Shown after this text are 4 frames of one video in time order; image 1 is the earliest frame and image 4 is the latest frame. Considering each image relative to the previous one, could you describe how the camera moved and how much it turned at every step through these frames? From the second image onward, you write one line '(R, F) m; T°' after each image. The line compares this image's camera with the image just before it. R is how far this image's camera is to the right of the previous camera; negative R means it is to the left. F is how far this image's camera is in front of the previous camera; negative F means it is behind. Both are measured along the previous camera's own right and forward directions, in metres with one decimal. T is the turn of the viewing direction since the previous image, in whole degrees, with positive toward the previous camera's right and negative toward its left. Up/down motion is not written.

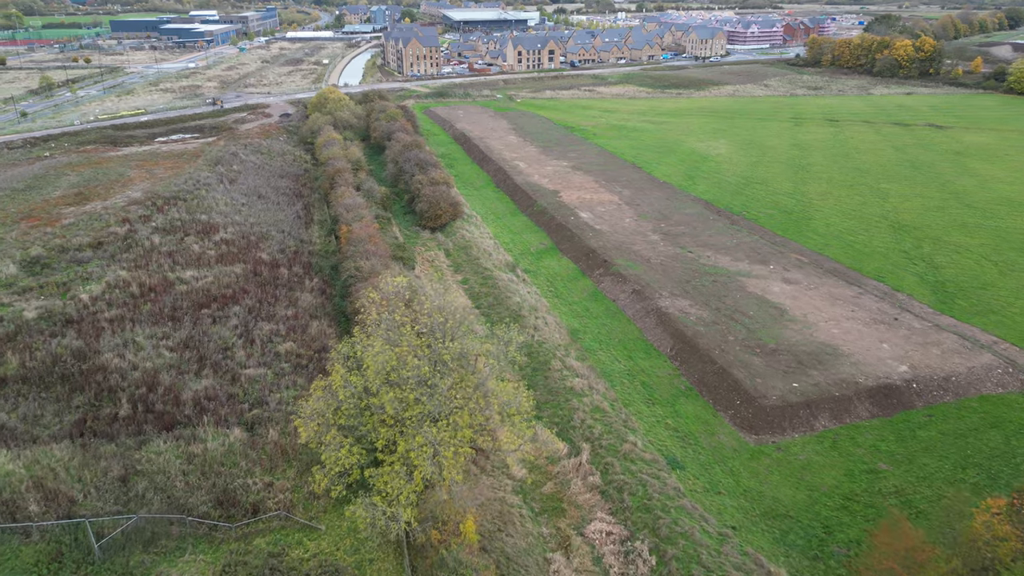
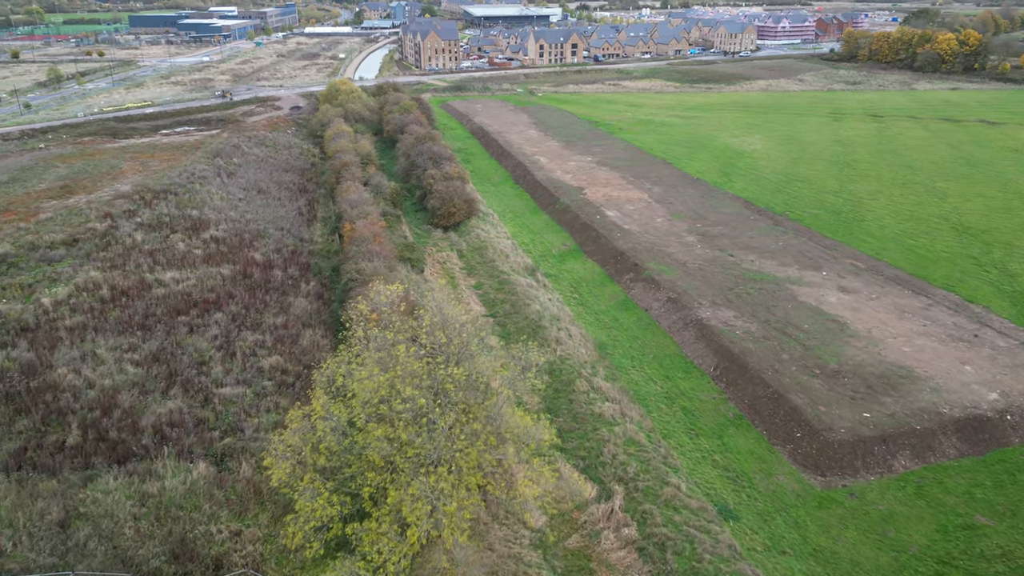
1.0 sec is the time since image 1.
(0.0, +3.2) m; -2°
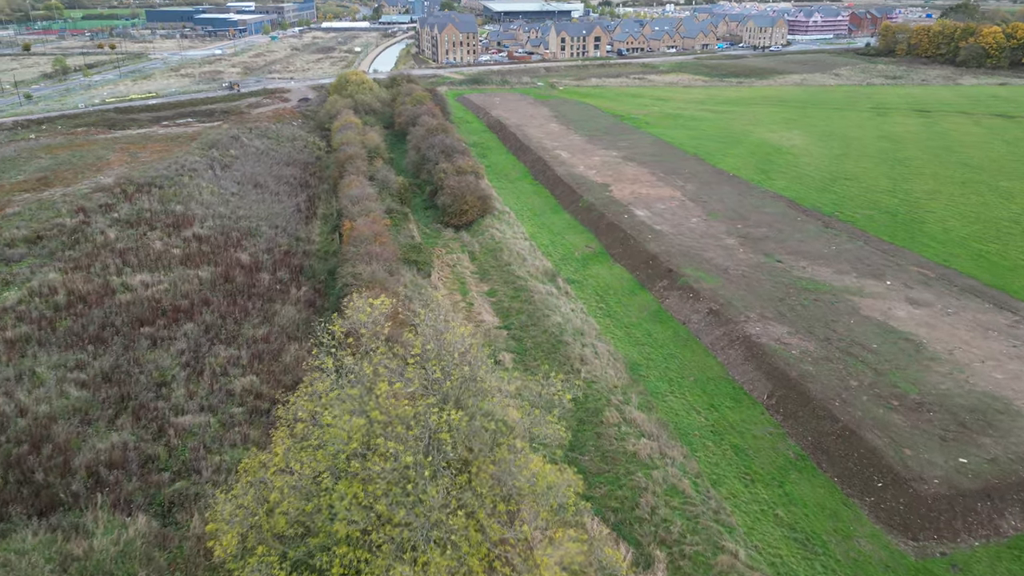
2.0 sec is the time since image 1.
(0.0, +3.2) m; -1°
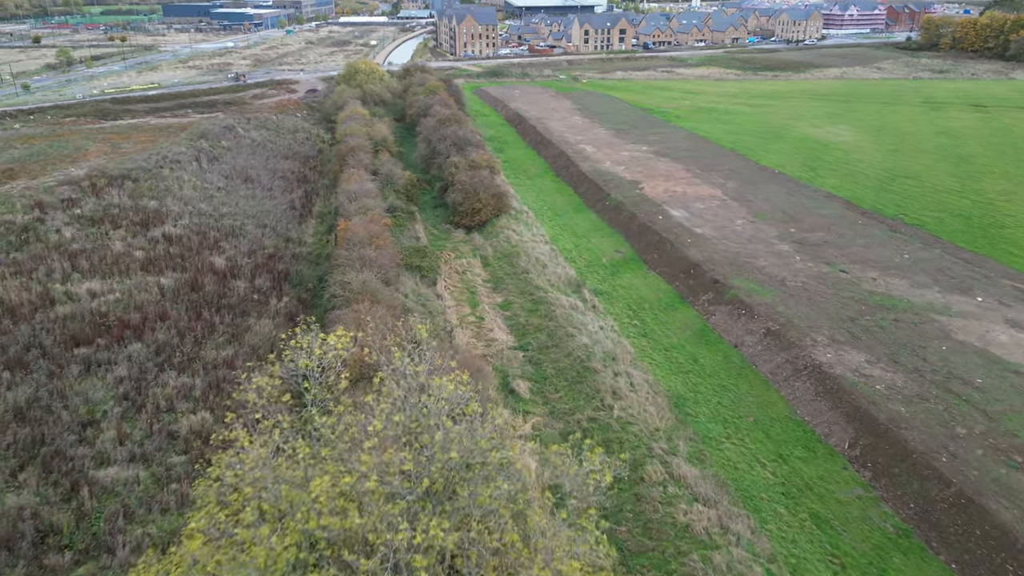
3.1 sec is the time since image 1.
(0.0, +3.6) m; -2°
